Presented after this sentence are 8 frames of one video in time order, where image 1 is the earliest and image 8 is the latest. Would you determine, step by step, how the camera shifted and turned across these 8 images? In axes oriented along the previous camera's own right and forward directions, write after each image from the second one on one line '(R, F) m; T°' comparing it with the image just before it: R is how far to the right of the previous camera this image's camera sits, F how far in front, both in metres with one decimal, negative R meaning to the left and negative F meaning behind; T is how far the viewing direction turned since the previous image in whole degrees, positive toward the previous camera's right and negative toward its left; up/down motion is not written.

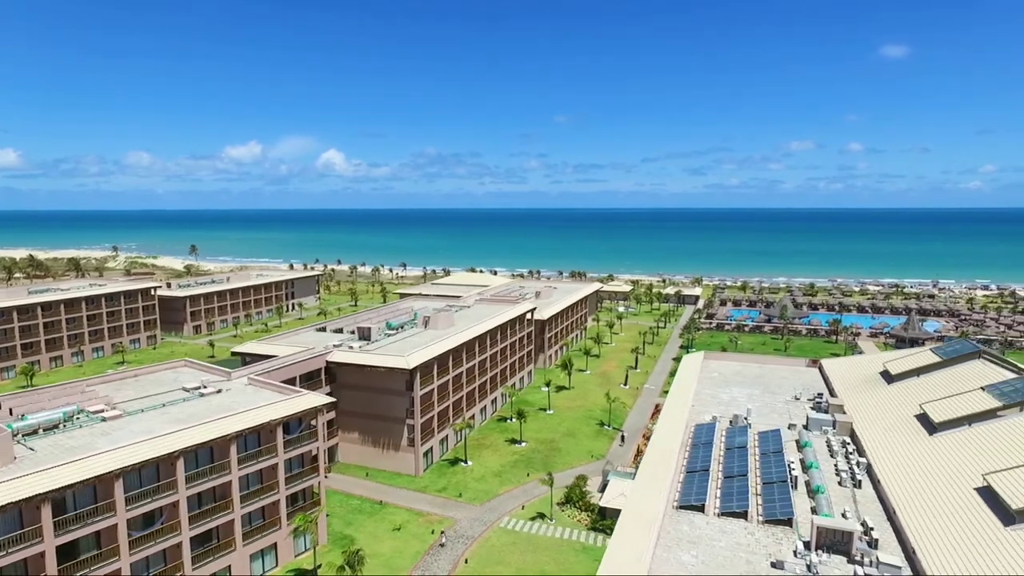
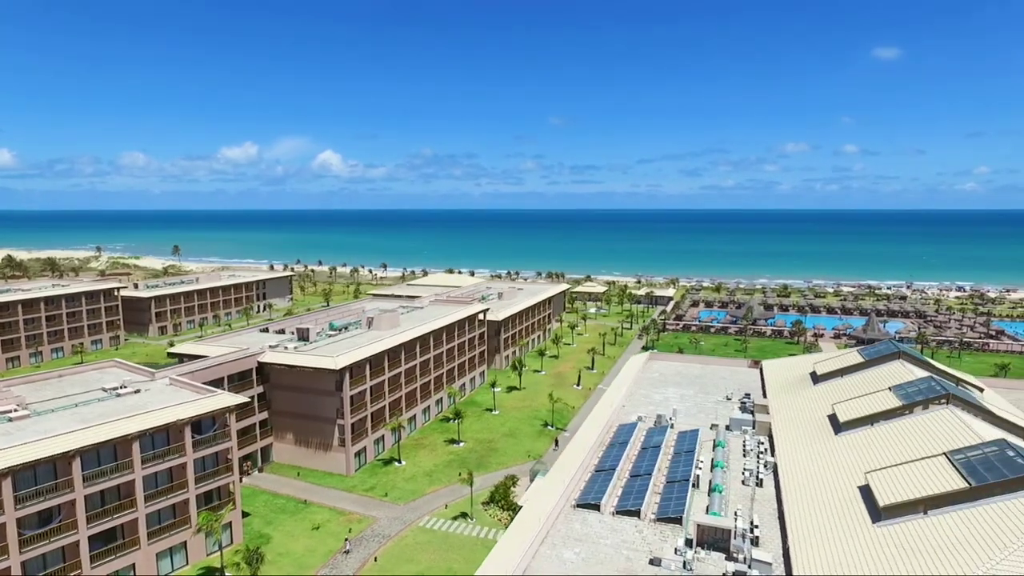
(+5.6, -0.4) m; 0°
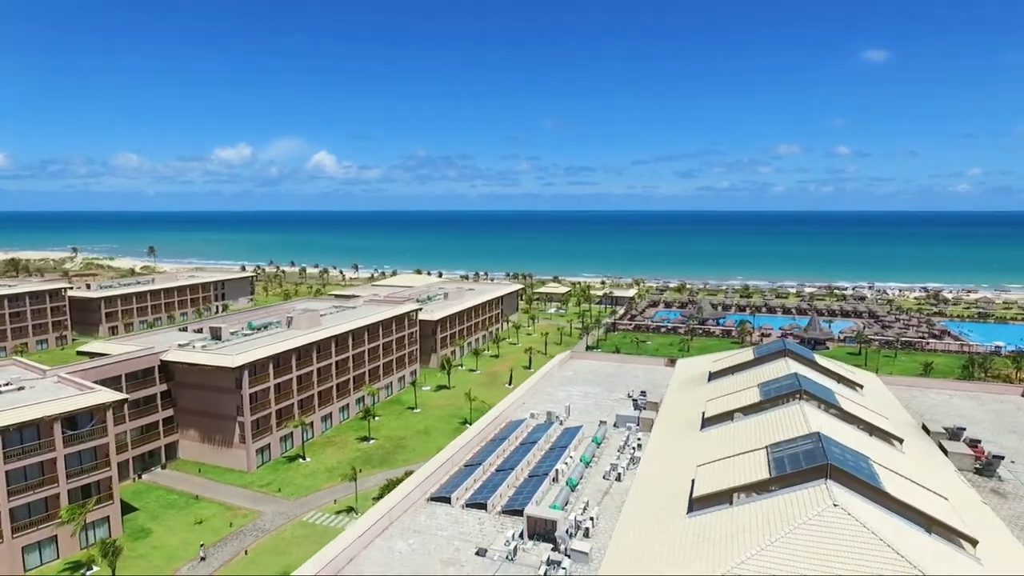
(+8.4, -0.8) m; 0°
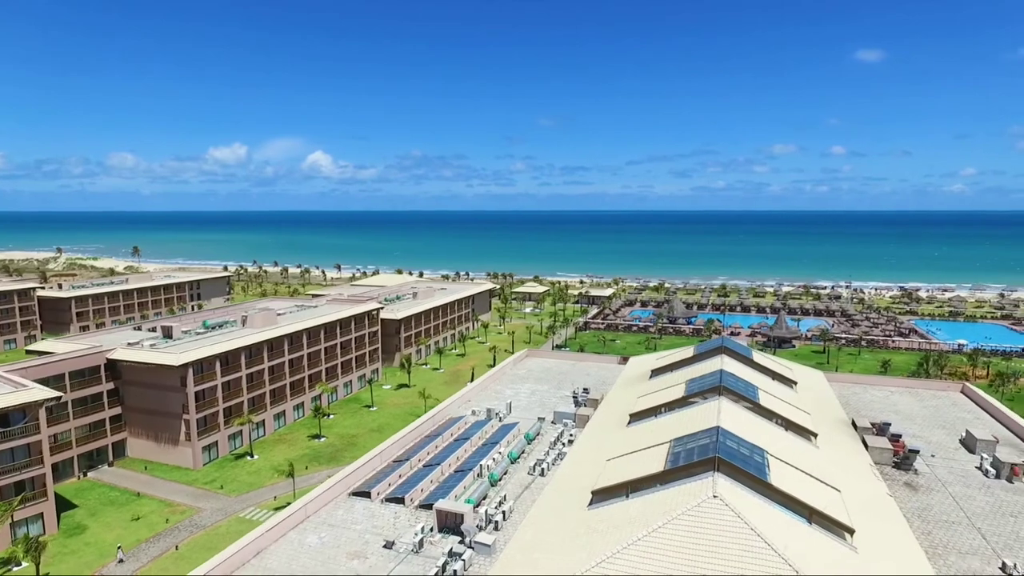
(+4.7, -0.6) m; 0°
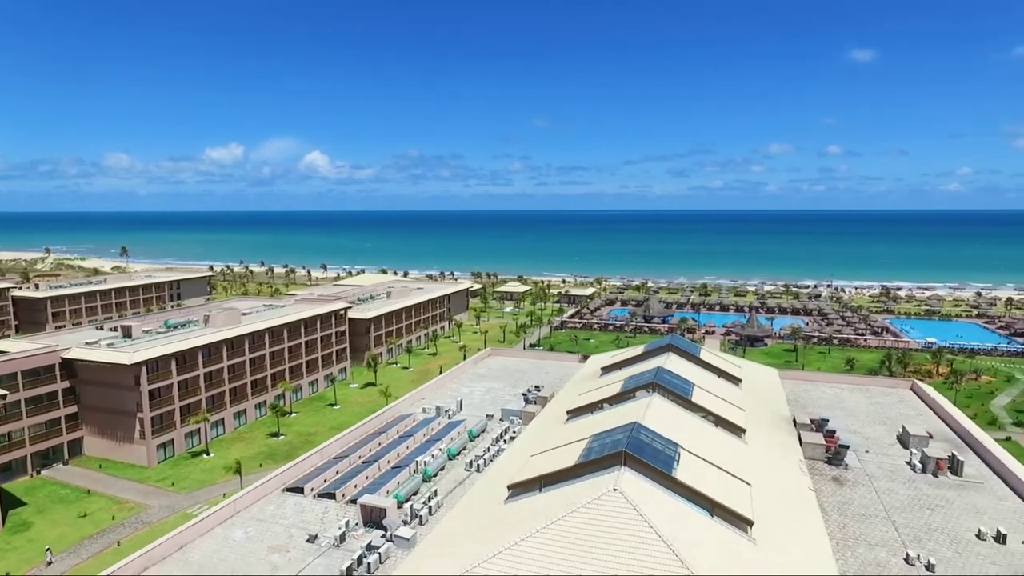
(+4.1, -0.5) m; 0°
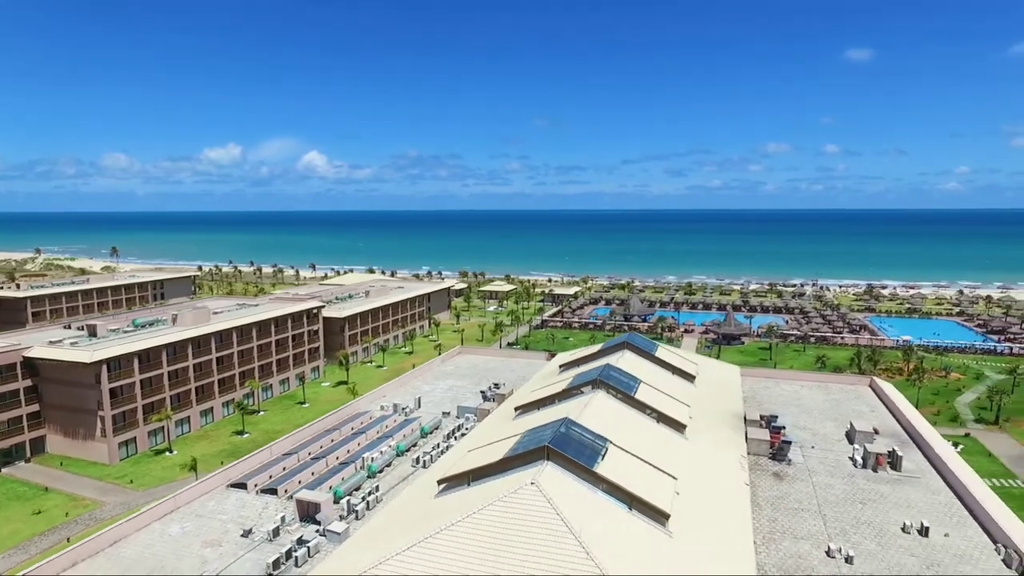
(+3.6, -0.4) m; 0°
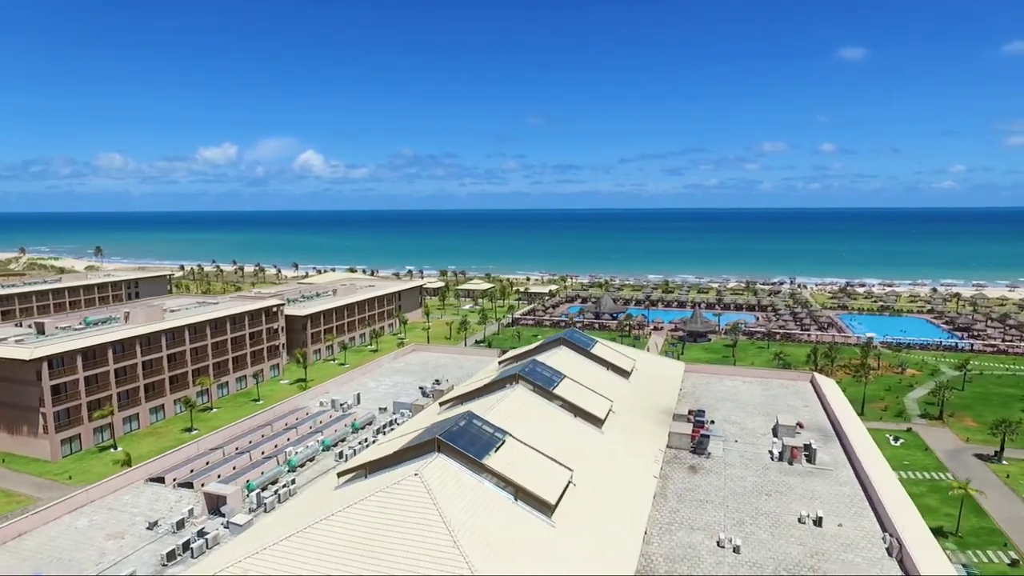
(+5.2, -0.4) m; 0°
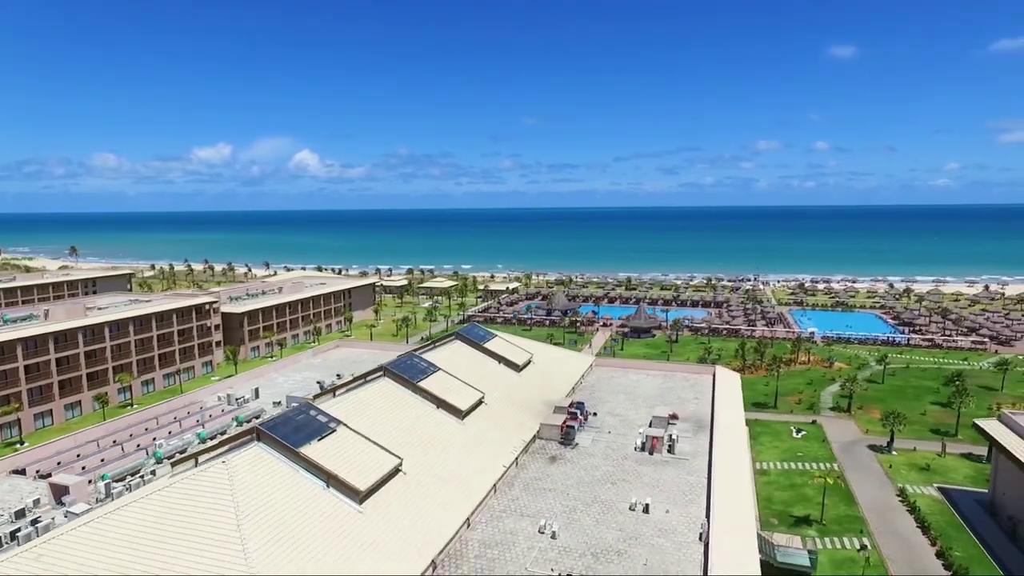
(+9.0, -0.6) m; 0°
